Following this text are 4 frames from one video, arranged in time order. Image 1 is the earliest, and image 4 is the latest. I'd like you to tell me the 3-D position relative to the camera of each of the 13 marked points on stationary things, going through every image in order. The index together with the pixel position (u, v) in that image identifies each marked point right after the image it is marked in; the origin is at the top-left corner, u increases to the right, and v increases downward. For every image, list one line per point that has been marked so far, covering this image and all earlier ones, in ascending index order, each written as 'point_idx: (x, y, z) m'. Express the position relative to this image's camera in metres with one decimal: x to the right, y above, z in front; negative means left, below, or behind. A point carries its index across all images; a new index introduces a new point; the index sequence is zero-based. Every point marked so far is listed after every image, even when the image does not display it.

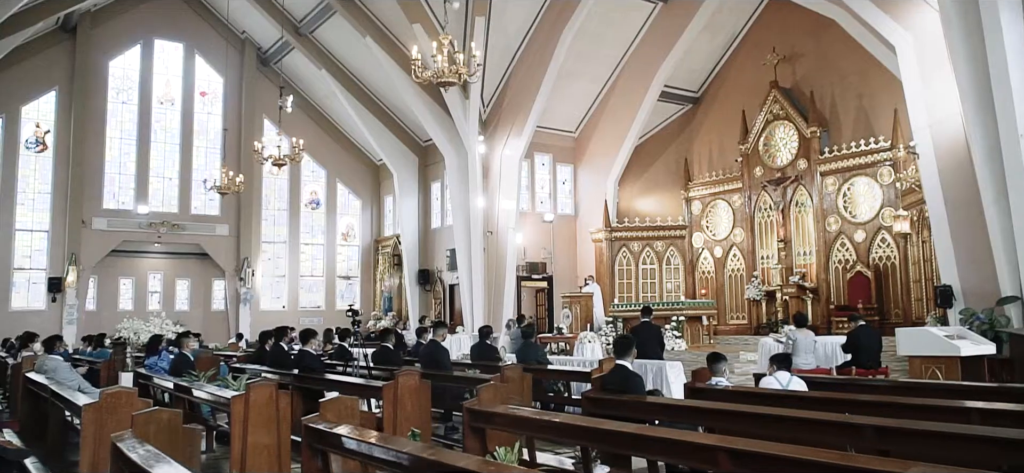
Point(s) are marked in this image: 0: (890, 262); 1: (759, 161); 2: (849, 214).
0: (+6.7, -0.5, +14.8) m
1: (+5.2, +1.6, +17.2) m
2: (+6.3, +0.4, +15.5) m
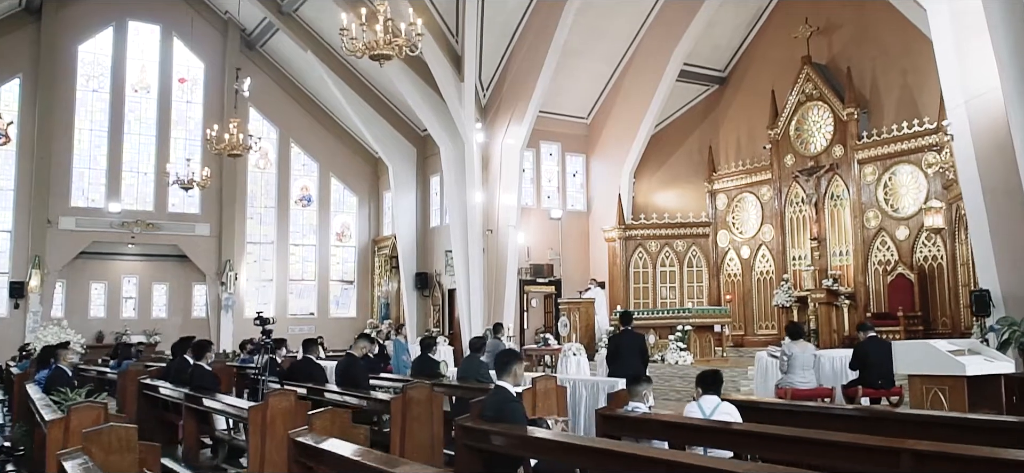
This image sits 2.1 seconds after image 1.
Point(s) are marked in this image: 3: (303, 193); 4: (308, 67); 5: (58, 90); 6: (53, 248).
0: (+6.7, -0.4, +12.7) m
1: (+5.2, +1.7, +15.2) m
2: (+6.3, +0.5, +13.5) m
3: (-5.2, +1.1, +19.9) m
4: (-4.7, +3.9, +18.3) m
5: (-9.8, +3.1, +17.2) m
6: (-9.8, -0.2, +17.1) m
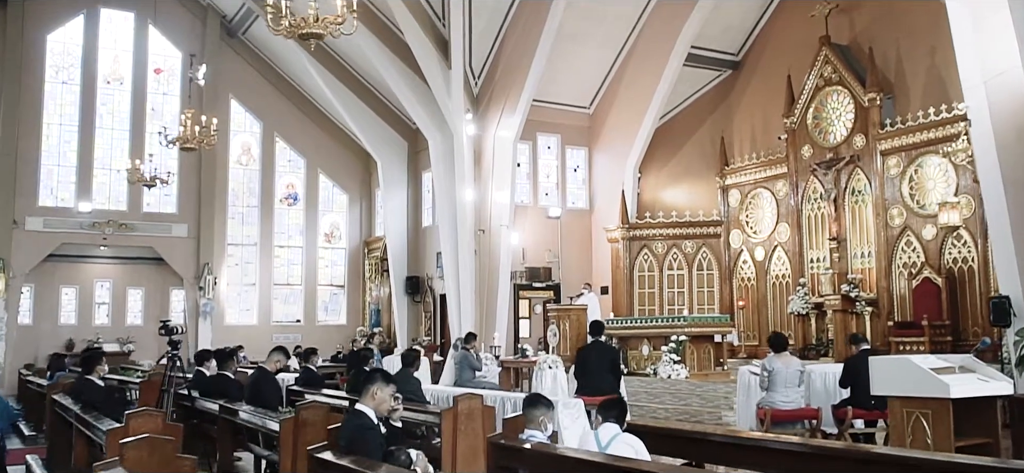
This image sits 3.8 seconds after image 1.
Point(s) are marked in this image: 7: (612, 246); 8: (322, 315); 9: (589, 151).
0: (+6.5, -0.4, +11.4) m
1: (+5.1, +1.7, +13.9) m
2: (+6.1, +0.5, +12.1) m
3: (-5.2, +1.0, +18.7) m
4: (-4.7, +3.8, +17.2) m
5: (-9.8, +3.1, +16.2) m
6: (-9.8, -0.3, +16.0) m
7: (+1.9, -0.2, +15.7) m
8: (-4.5, -1.9, +18.9) m
9: (+1.6, +1.8, +16.7) m
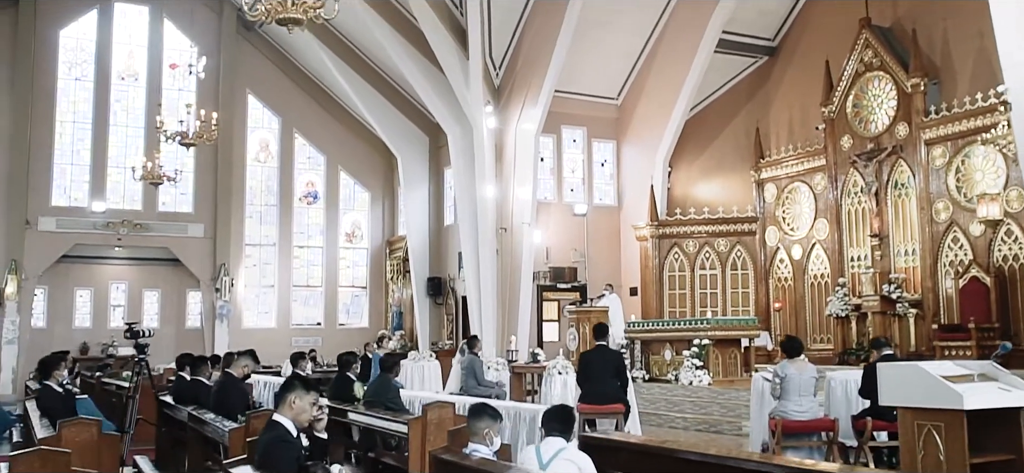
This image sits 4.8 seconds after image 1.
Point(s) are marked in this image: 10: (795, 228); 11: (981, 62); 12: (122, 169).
0: (+6.8, -0.3, +10.4) m
1: (+5.5, +1.8, +13.0) m
2: (+6.4, +0.6, +11.2) m
3: (-4.7, +1.0, +18.2) m
4: (-4.3, +3.8, +16.7) m
5: (-9.4, +3.1, +15.9) m
6: (-9.4, -0.3, +15.7) m
7: (+2.4, -0.1, +14.9) m
8: (-3.9, -1.9, +18.4) m
9: (+2.1, +1.8, +15.9) m
10: (+4.9, +0.2, +13.8) m
11: (+6.7, +2.5, +11.3) m
12: (-8.1, +1.4, +16.6) m
